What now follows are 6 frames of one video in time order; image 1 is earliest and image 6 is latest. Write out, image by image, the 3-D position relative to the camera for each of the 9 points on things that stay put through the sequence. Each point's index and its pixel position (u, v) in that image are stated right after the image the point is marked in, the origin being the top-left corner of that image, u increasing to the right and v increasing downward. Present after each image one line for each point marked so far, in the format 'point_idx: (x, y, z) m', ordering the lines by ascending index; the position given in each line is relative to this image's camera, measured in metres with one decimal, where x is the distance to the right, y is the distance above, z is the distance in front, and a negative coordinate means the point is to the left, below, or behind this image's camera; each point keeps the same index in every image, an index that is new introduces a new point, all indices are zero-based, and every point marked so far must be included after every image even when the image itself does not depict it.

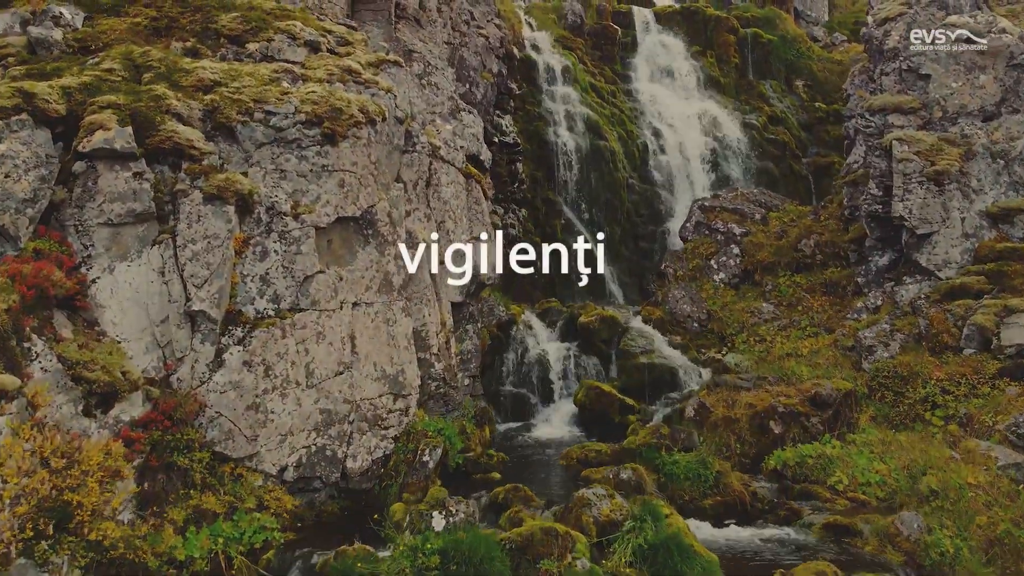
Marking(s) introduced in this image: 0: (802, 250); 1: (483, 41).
0: (+5.2, +0.7, +14.9) m
1: (-0.7, +5.8, +19.4) m
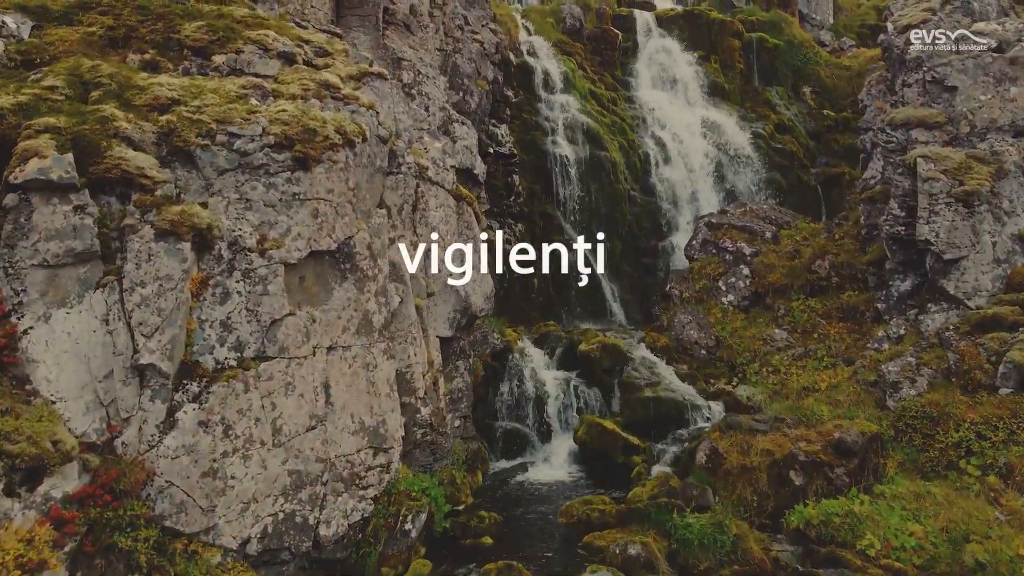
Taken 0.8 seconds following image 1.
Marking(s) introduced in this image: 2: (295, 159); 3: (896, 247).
0: (+5.2, +0.3, +14.0) m
1: (-0.8, +5.4, +18.4) m
2: (-2.1, +1.2, +7.8) m
3: (+5.8, +0.6, +12.5) m
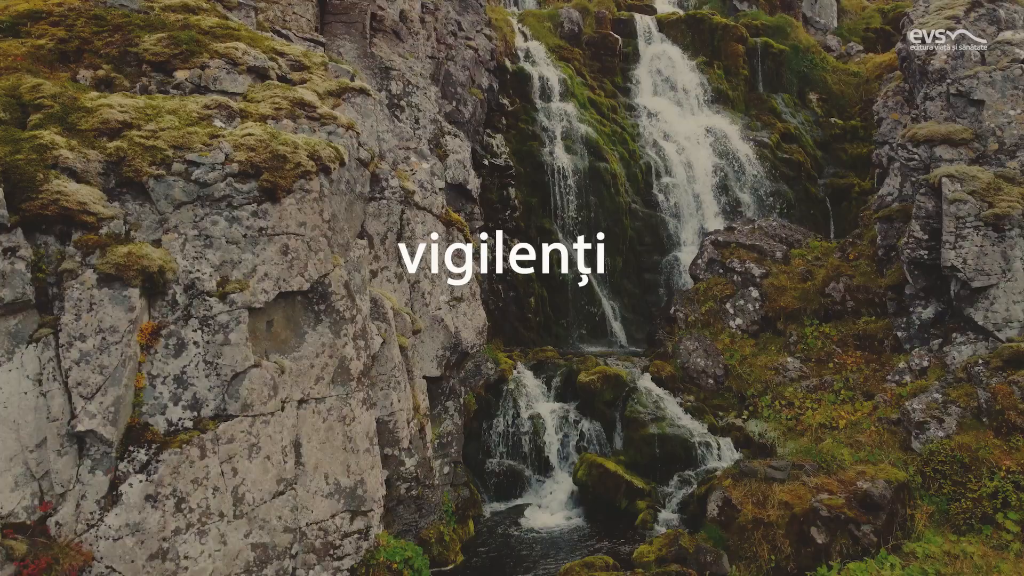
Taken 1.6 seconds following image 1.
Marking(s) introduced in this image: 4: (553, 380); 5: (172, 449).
0: (+5.1, -0.1, +13.2) m
1: (-0.9, +5.0, +17.6) m
2: (-2.1, +0.8, +7.0) m
3: (+5.8, +0.2, +11.7) m
4: (+0.6, -1.4, +12.8) m
5: (-2.5, -1.2, +6.1) m
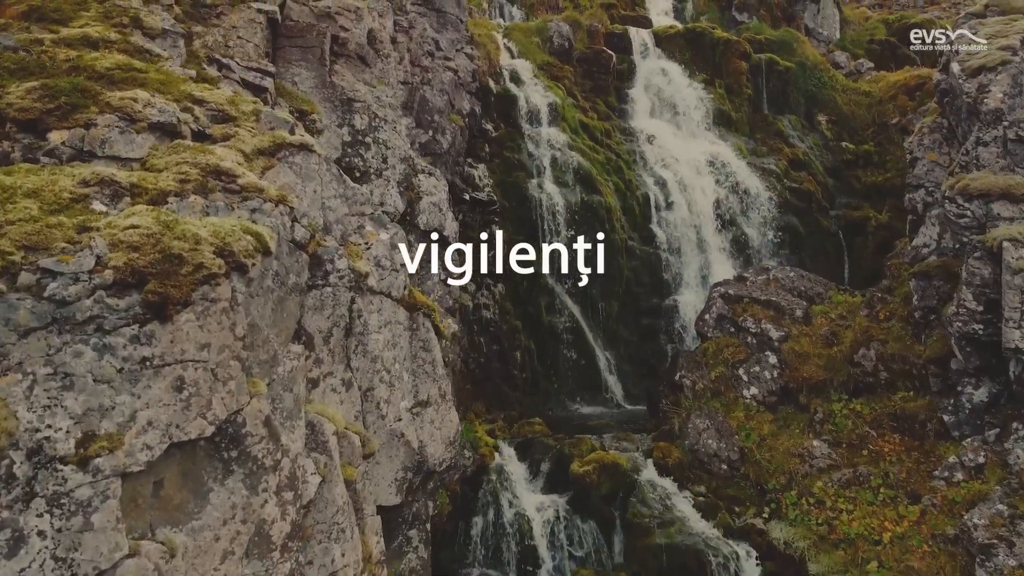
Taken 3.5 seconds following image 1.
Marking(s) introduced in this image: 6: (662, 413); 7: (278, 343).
0: (+4.8, -1.0, +11.5) m
1: (-1.2, +4.1, +15.8) m
2: (-2.3, -0.1, +5.2) m
3: (+5.5, -0.7, +10.0) m
4: (+0.4, -2.4, +11.0) m
5: (-2.7, -2.1, +4.2) m
6: (+2.3, -1.9, +12.4) m
7: (-1.8, -0.4, +6.2) m
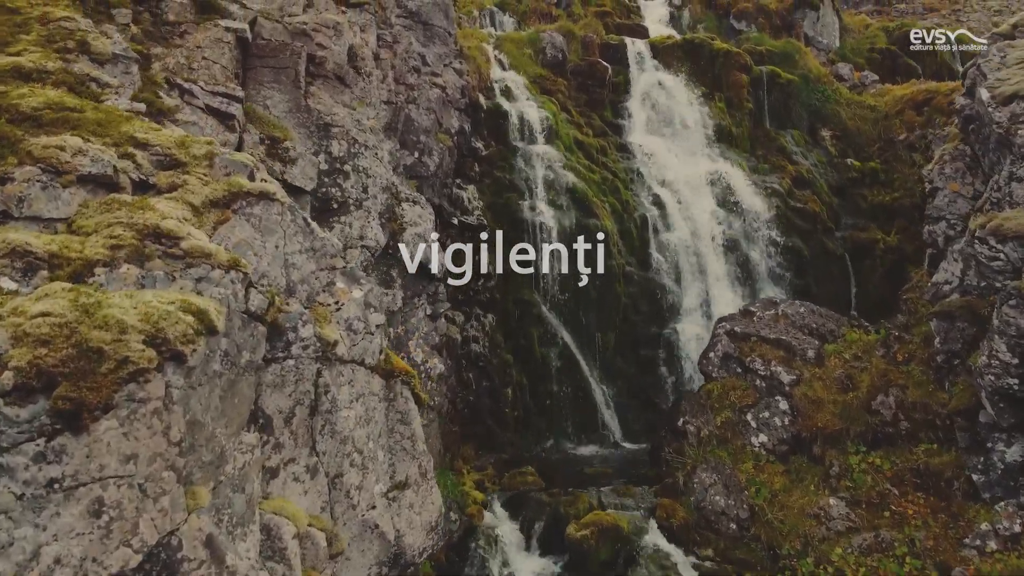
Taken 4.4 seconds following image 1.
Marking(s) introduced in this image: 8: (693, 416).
0: (+4.7, -1.6, +10.6) m
1: (-1.4, +3.5, +14.9) m
2: (-2.4, -0.7, +4.2) m
3: (+5.4, -1.3, +9.1) m
4: (+0.3, -2.9, +10.1) m
5: (-2.7, -2.7, +3.3) m
6: (+2.1, -2.4, +11.5) m
7: (-1.8, -1.0, +5.3) m
8: (+2.6, -1.8, +11.6) m
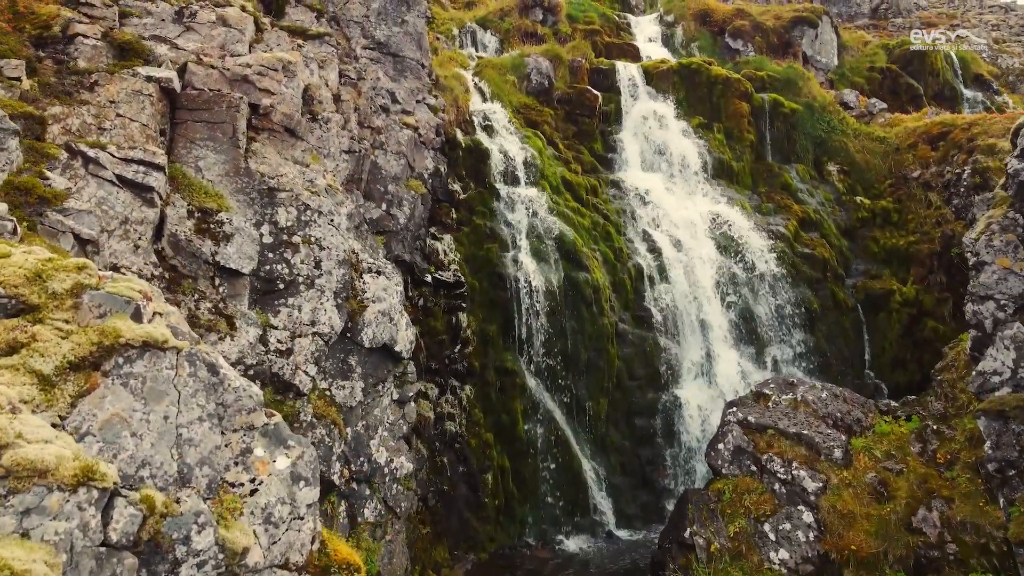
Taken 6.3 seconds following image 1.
0: (+4.5, -2.7, +9.0) m
1: (-1.7, +2.4, +13.2) m
2: (-2.5, -1.7, +2.5) m
3: (+5.2, -2.3, +7.6) m
4: (0.0, -4.0, +8.4) m
5: (-2.8, -3.7, +1.6) m
6: (+1.9, -3.5, +9.9) m
7: (-2.0, -2.0, +3.6) m
8: (+2.3, -2.9, +10.0) m
